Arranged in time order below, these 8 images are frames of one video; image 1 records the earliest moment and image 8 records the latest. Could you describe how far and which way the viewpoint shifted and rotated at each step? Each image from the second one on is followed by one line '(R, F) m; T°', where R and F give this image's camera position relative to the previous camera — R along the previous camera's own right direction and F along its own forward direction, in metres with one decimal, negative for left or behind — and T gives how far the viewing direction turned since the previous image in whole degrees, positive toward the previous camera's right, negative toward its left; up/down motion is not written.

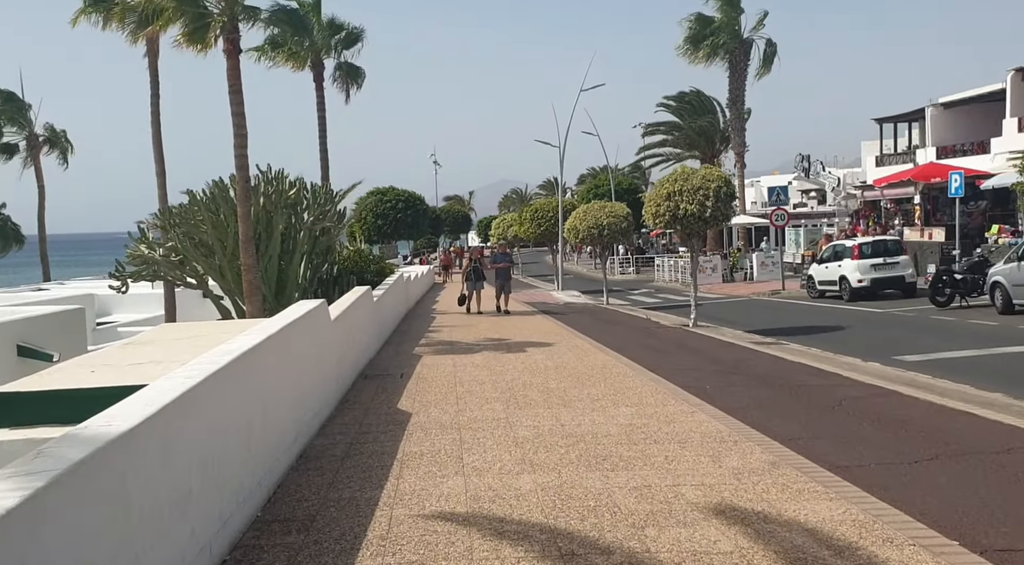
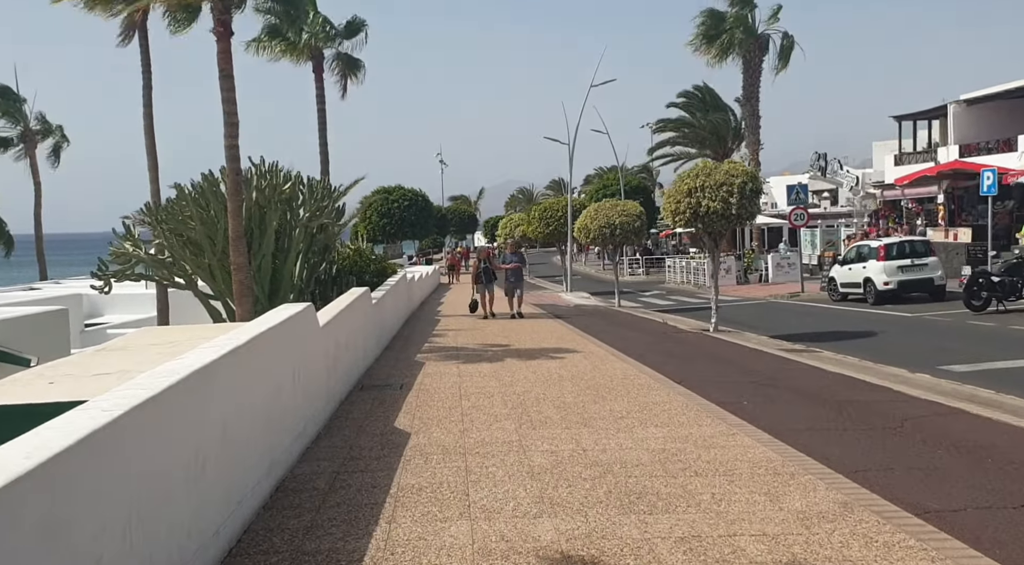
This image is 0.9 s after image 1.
(-0.1, +1.1) m; 0°
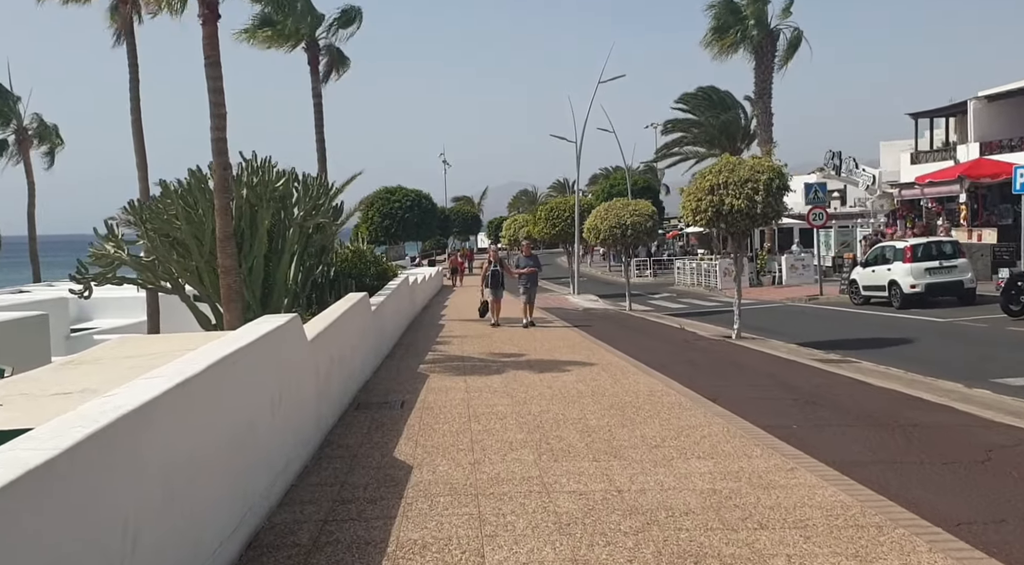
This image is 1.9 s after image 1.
(-0.1, +1.1) m; 0°
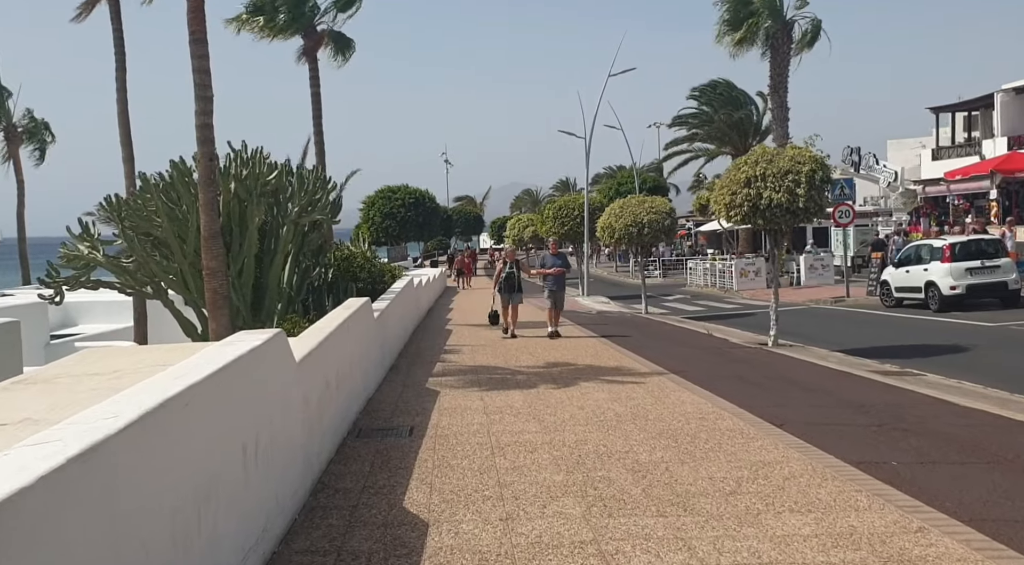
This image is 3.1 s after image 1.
(-0.2, +1.4) m; 0°
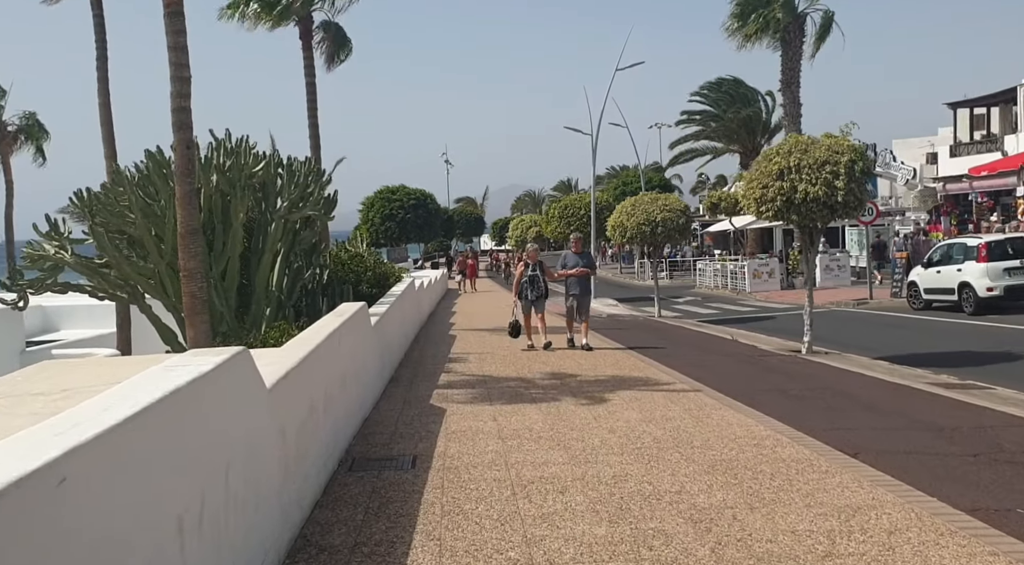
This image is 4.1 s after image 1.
(-0.1, +1.3) m; 0°
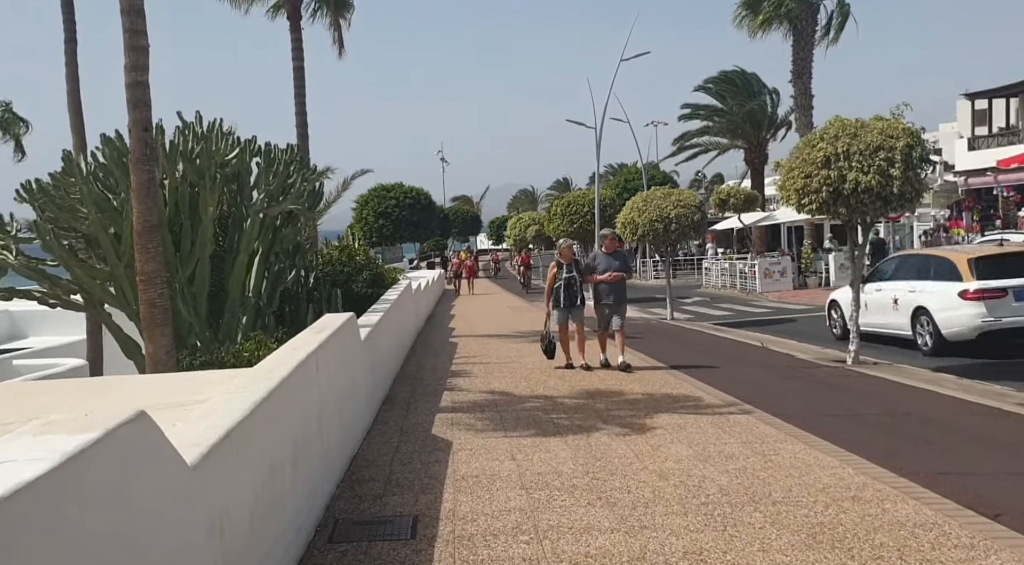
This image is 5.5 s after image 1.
(-0.2, +1.6) m; 0°
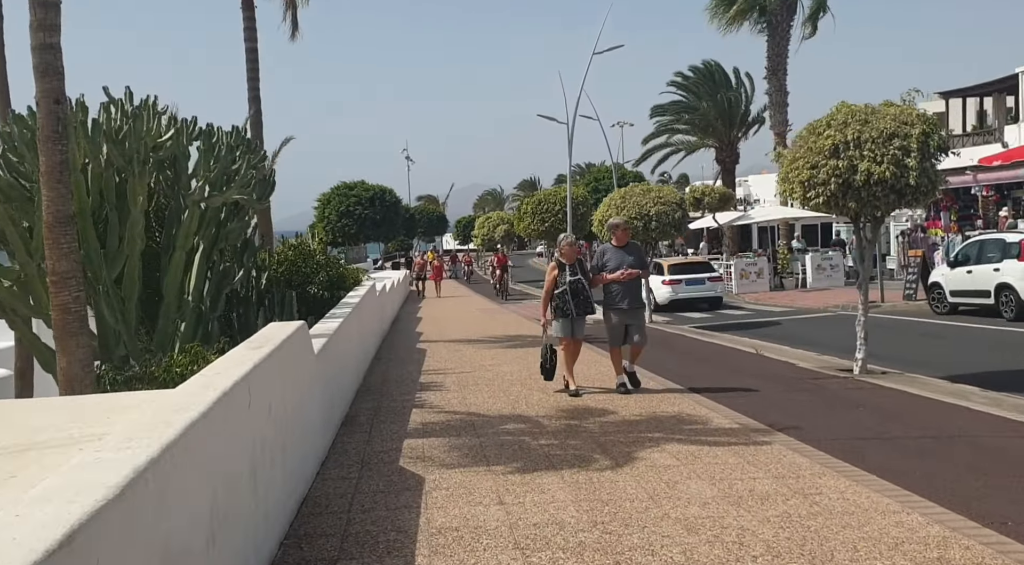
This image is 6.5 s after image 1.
(-0.1, +1.2) m; +2°
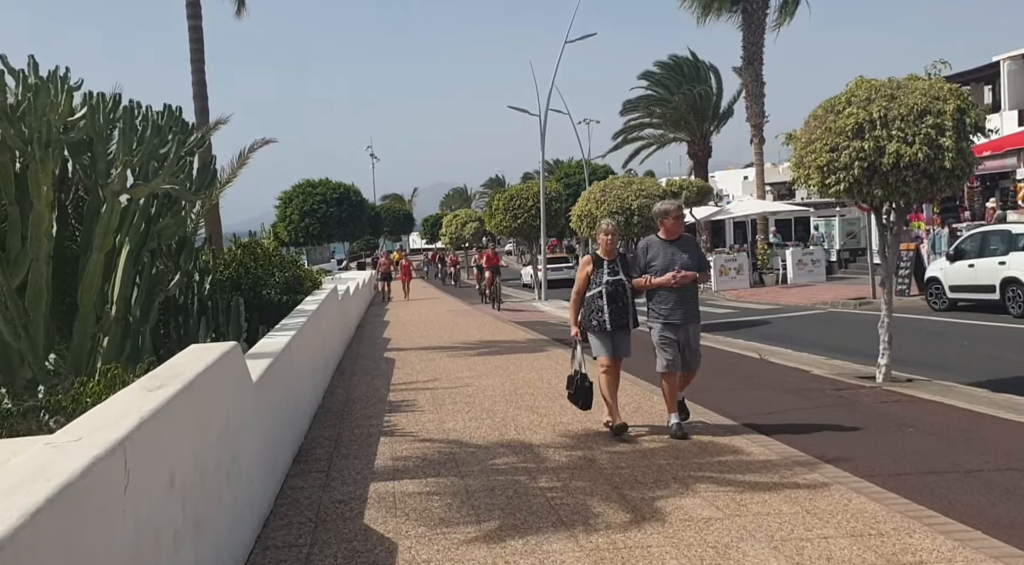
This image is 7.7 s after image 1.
(-0.1, +1.4) m; +2°
